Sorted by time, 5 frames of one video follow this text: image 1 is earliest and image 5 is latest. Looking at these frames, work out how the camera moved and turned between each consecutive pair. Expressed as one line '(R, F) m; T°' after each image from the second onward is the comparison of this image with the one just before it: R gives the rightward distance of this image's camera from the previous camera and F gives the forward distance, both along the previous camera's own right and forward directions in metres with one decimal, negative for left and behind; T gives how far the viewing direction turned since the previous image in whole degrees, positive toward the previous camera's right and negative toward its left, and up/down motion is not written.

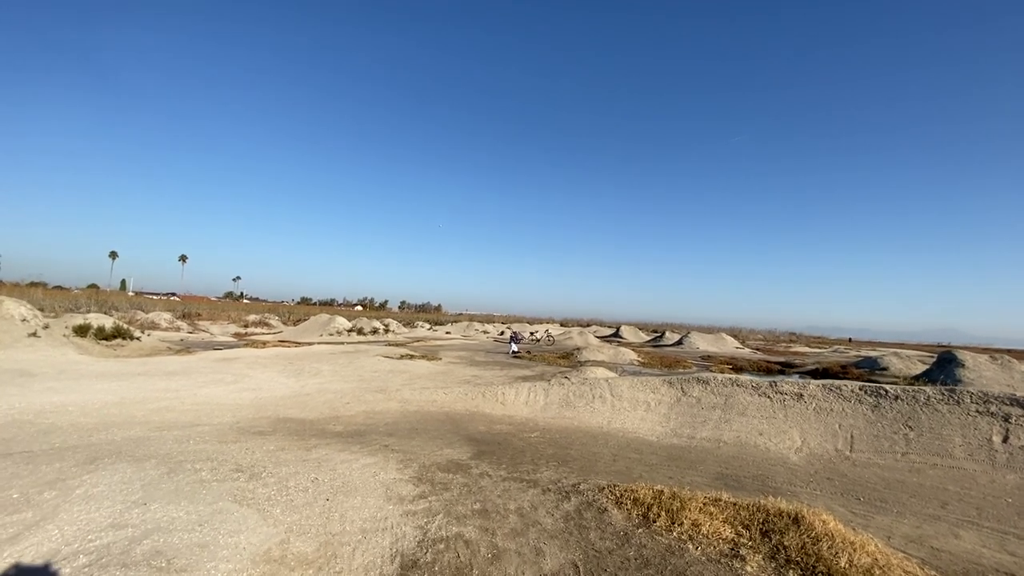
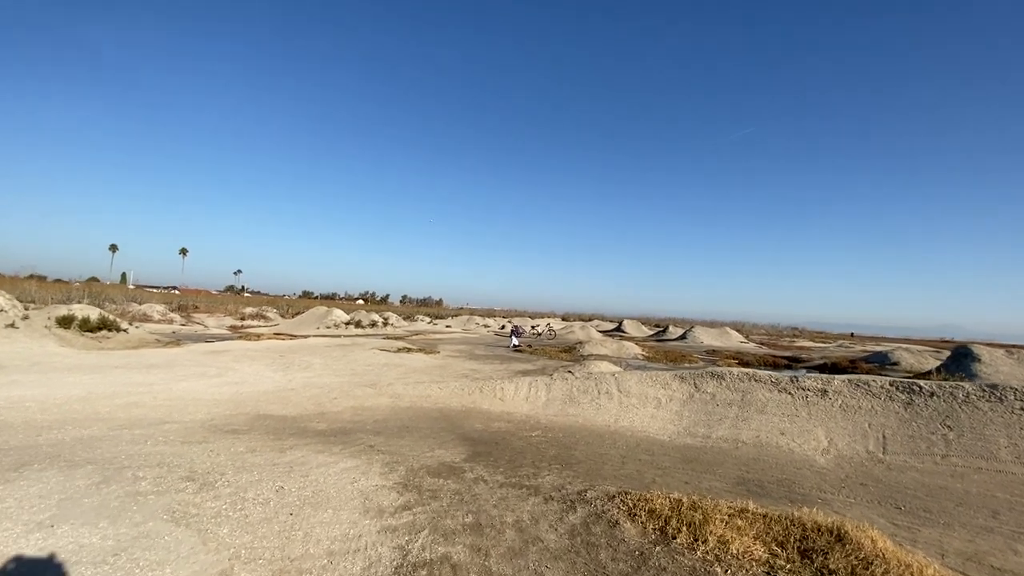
(0.0, +1.0) m; 0°
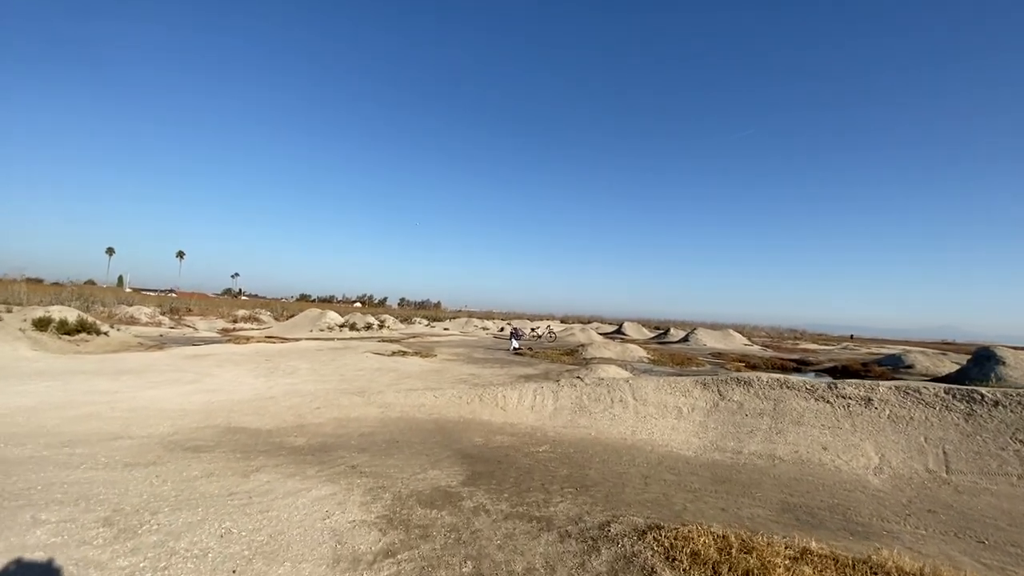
(-0.1, +1.3) m; 0°
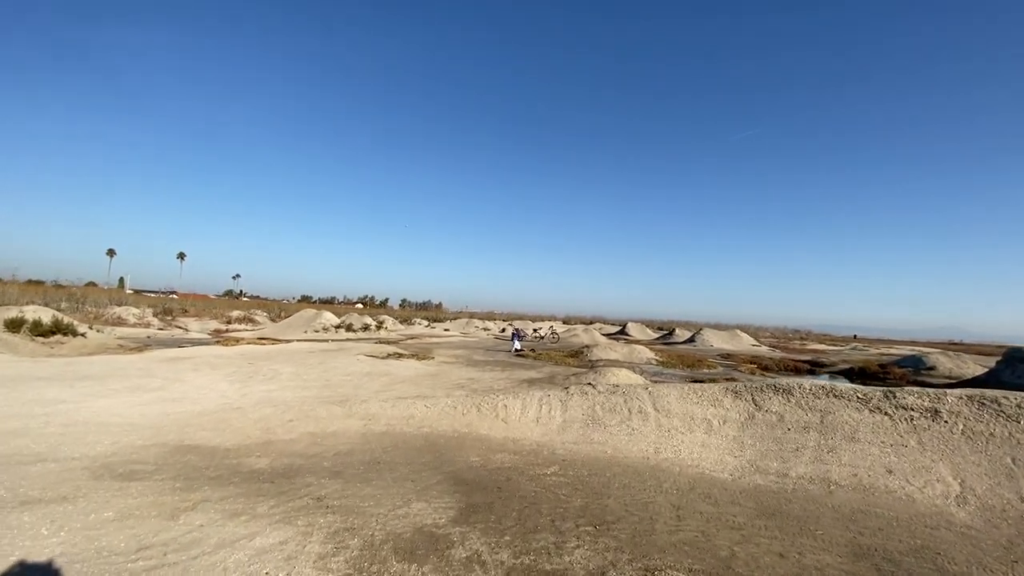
(0.0, +1.5) m; 0°
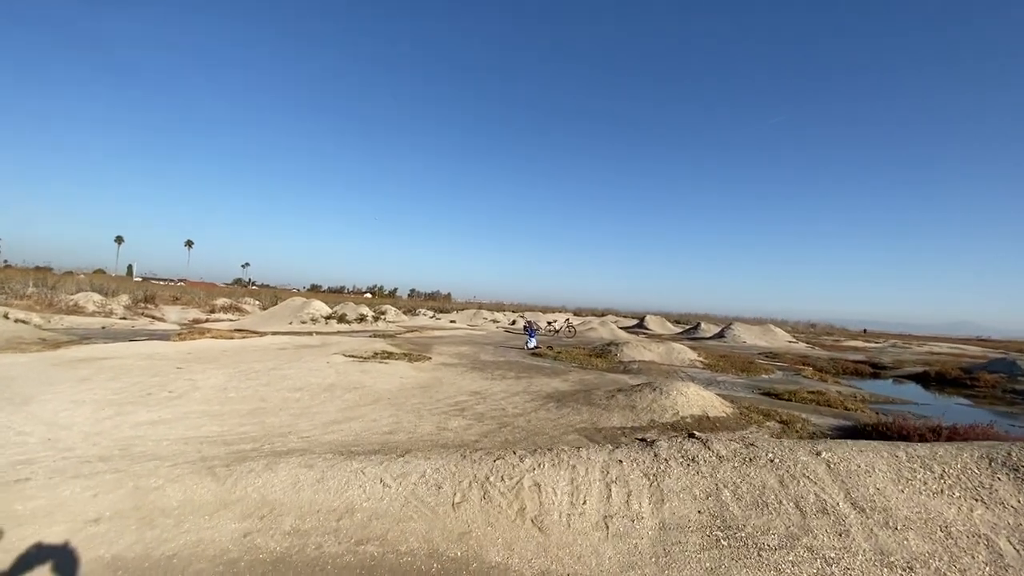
(-0.3, +5.1) m; -1°
